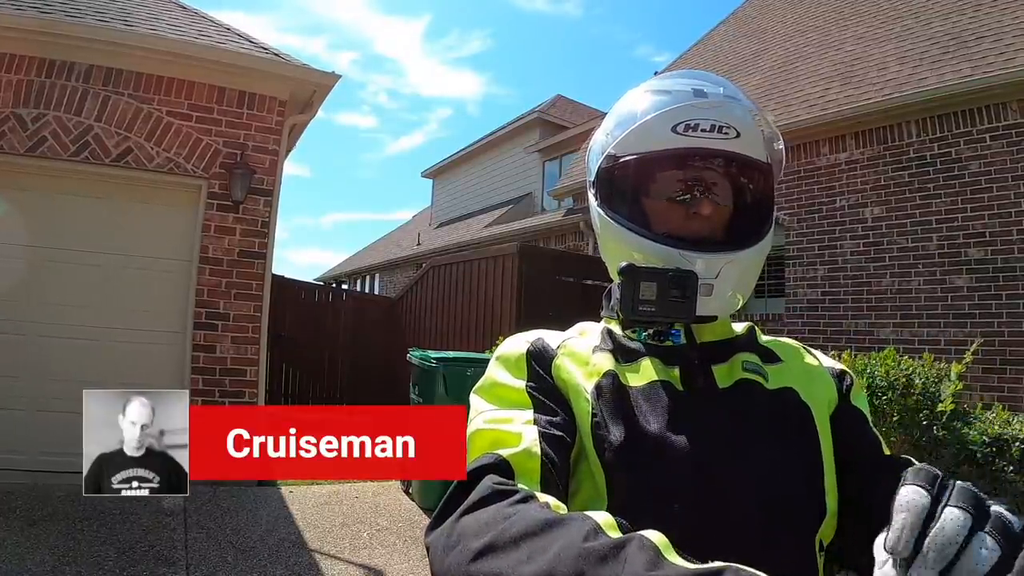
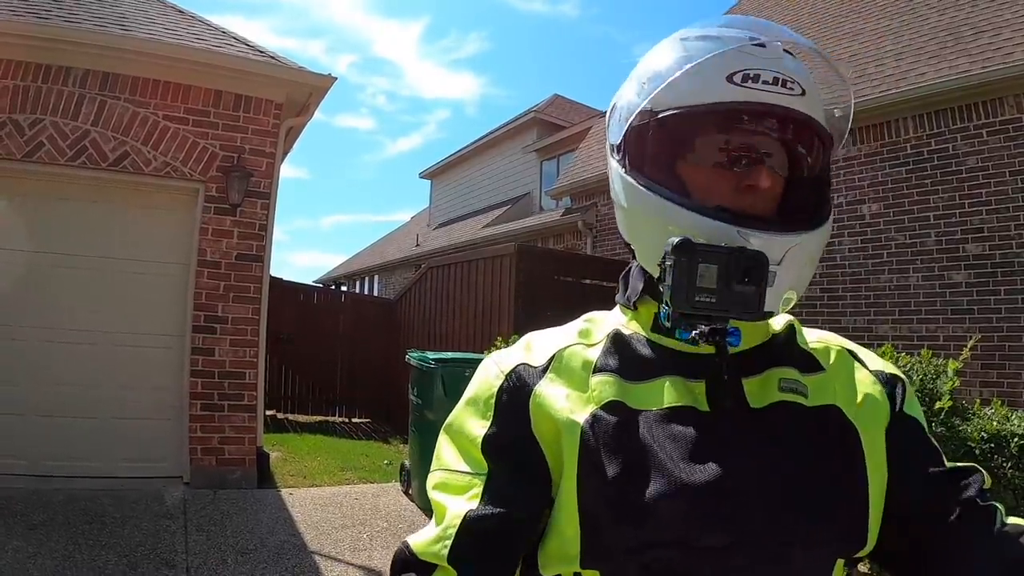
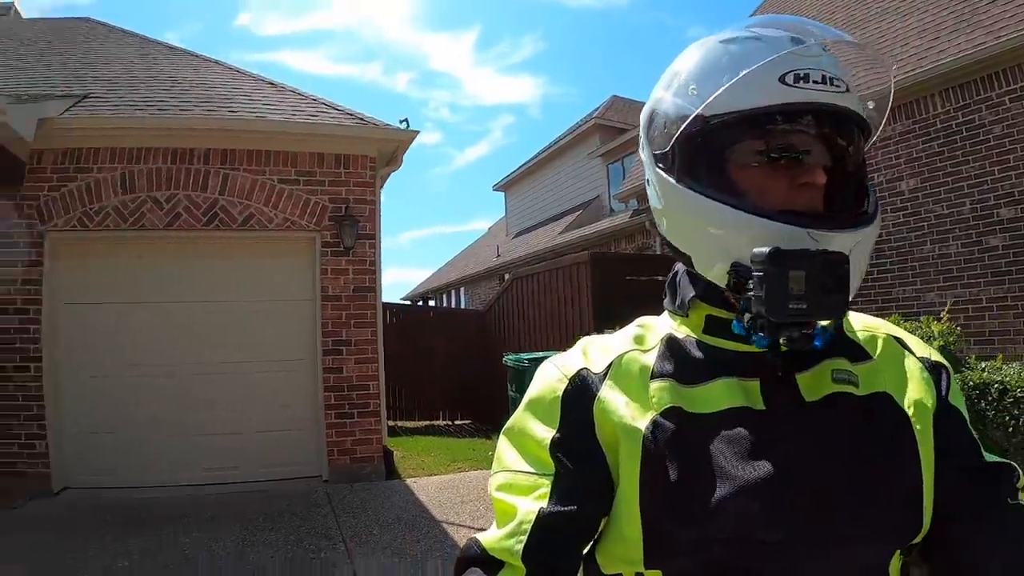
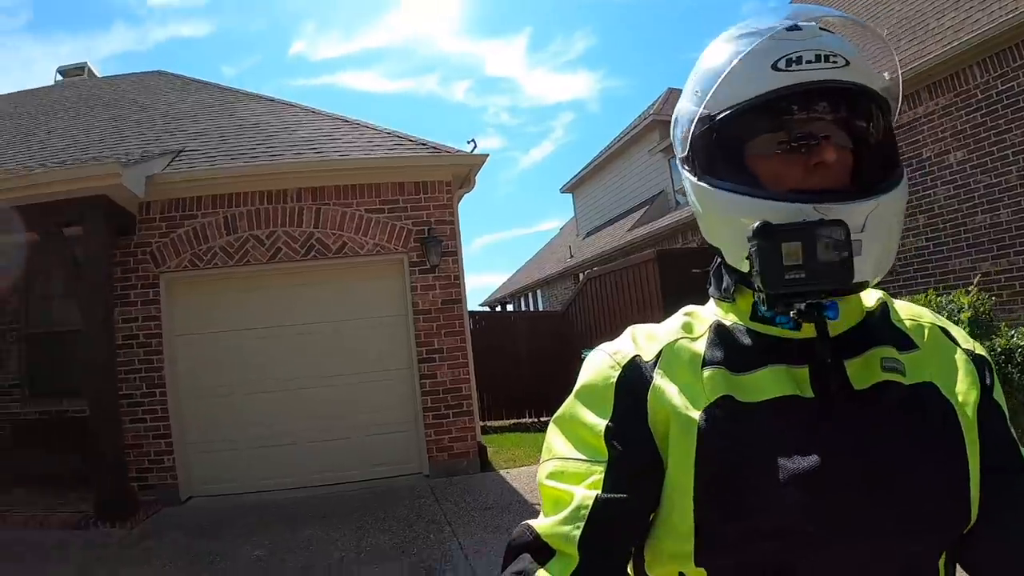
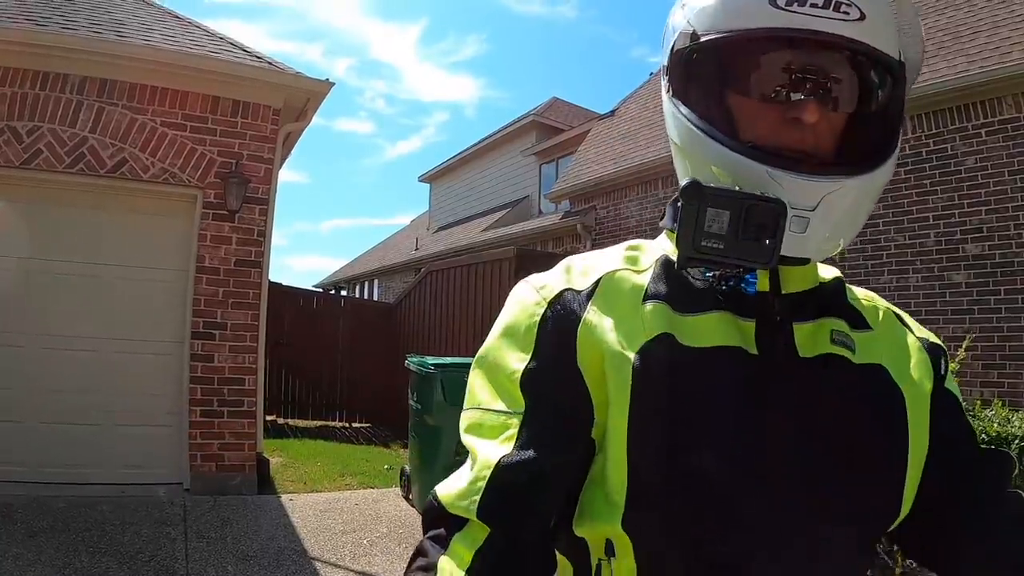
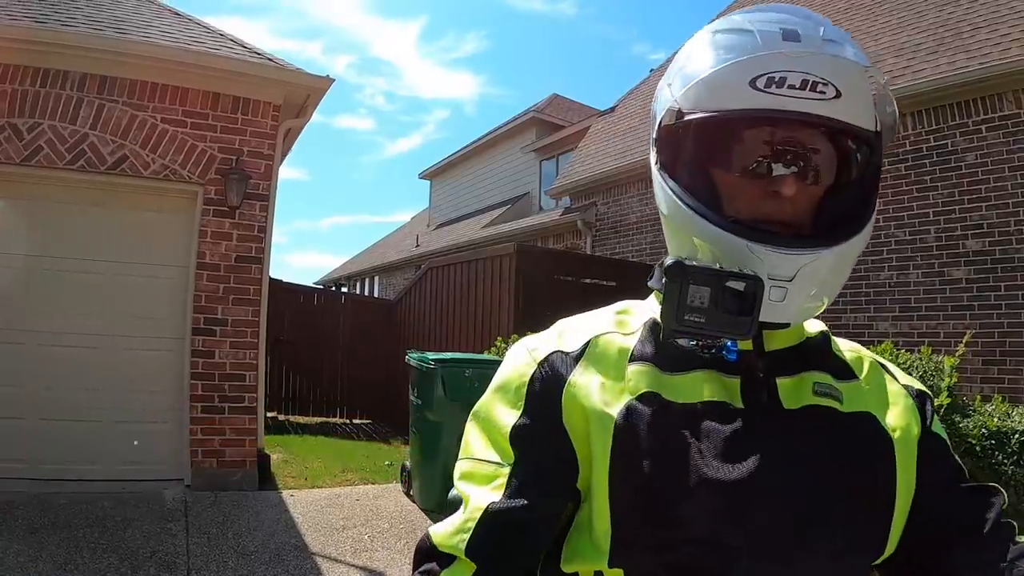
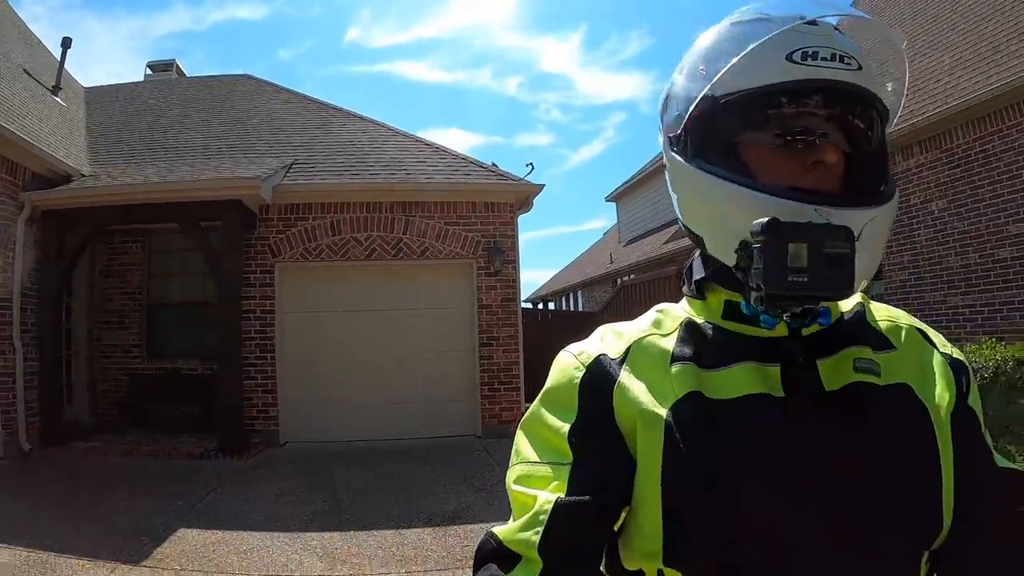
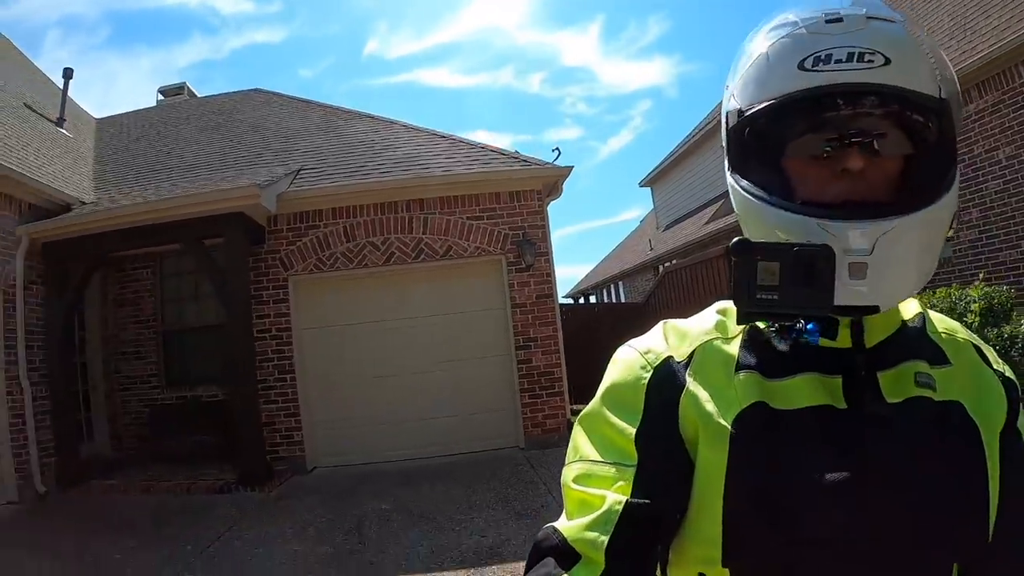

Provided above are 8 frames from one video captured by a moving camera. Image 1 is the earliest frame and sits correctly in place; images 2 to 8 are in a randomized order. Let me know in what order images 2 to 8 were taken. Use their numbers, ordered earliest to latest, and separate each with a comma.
6, 5, 2, 3, 4, 8, 7
